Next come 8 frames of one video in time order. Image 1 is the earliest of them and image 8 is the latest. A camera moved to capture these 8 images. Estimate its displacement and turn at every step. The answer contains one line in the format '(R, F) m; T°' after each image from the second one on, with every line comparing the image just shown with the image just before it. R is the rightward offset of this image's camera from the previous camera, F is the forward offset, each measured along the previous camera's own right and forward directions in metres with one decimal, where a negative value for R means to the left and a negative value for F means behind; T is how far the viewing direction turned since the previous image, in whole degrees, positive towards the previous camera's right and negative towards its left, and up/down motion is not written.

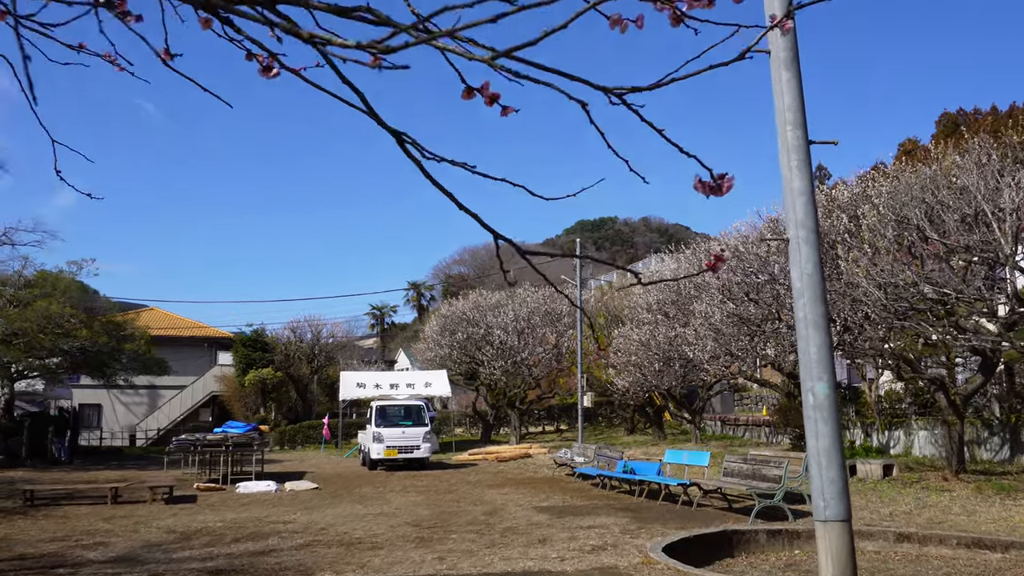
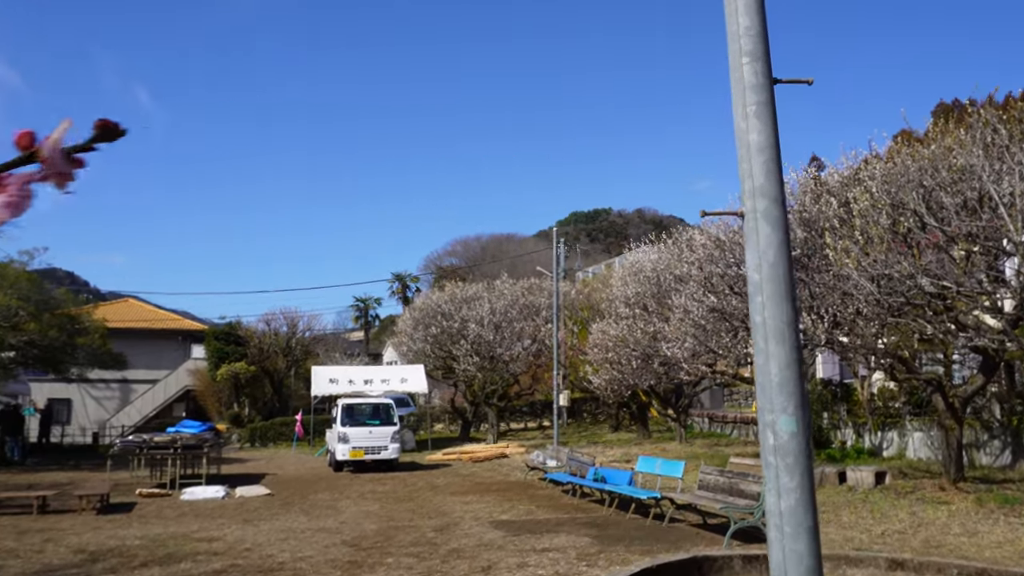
(+0.6, +1.3) m; 0°
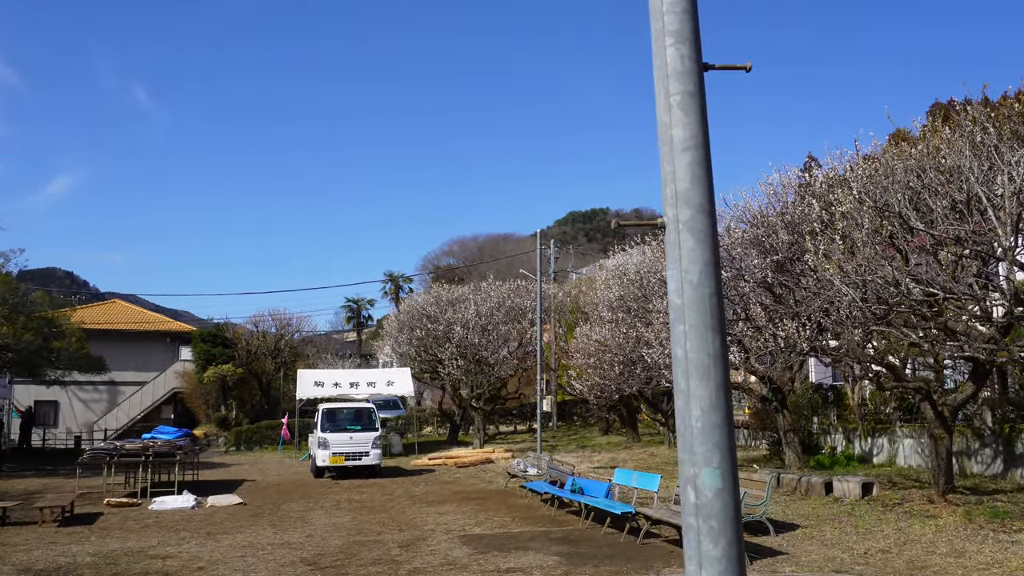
(+0.4, +0.5) m; 0°
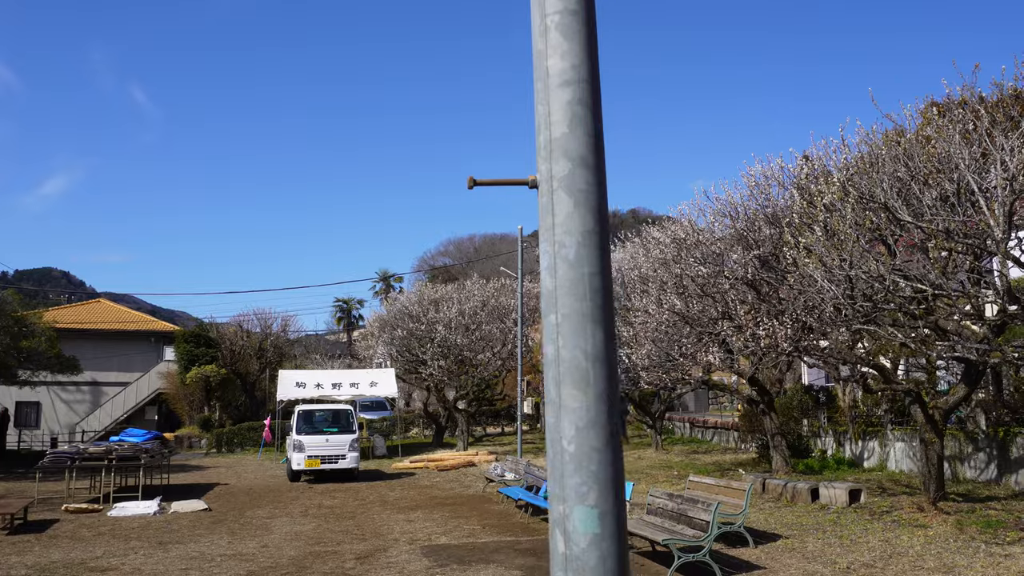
(+0.4, +0.7) m; 0°
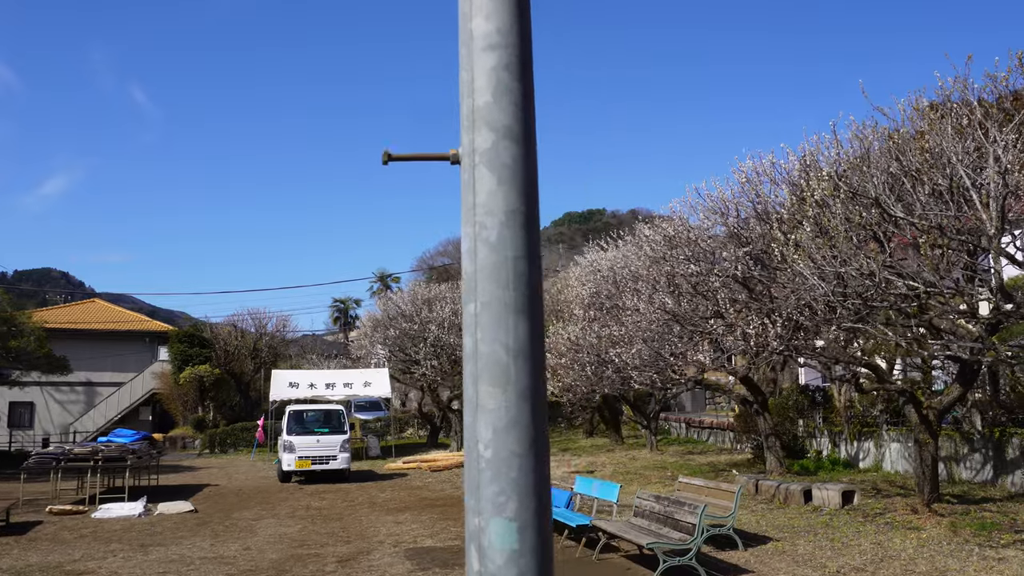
(+0.2, +0.2) m; 0°
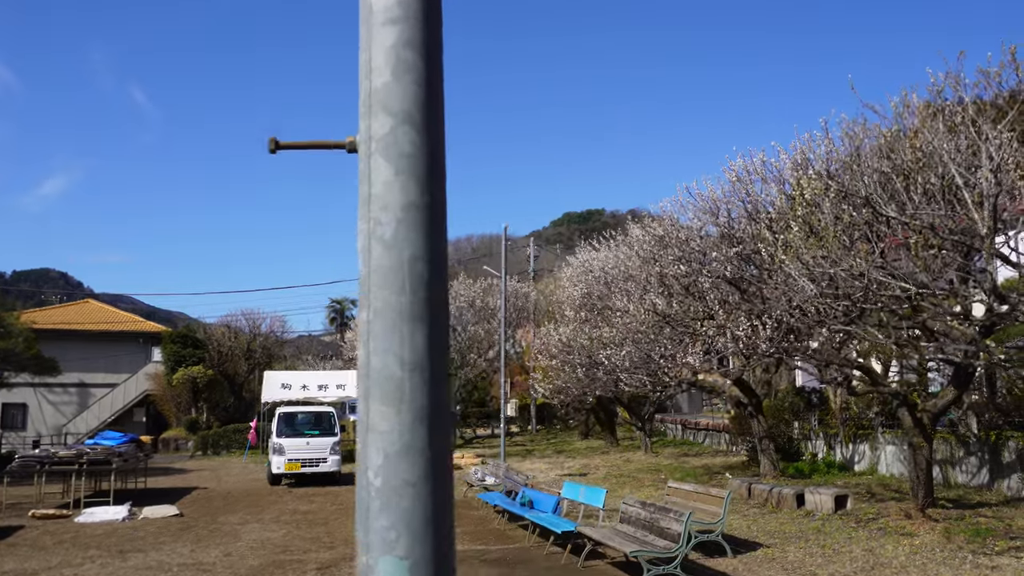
(+0.2, +0.2) m; 0°
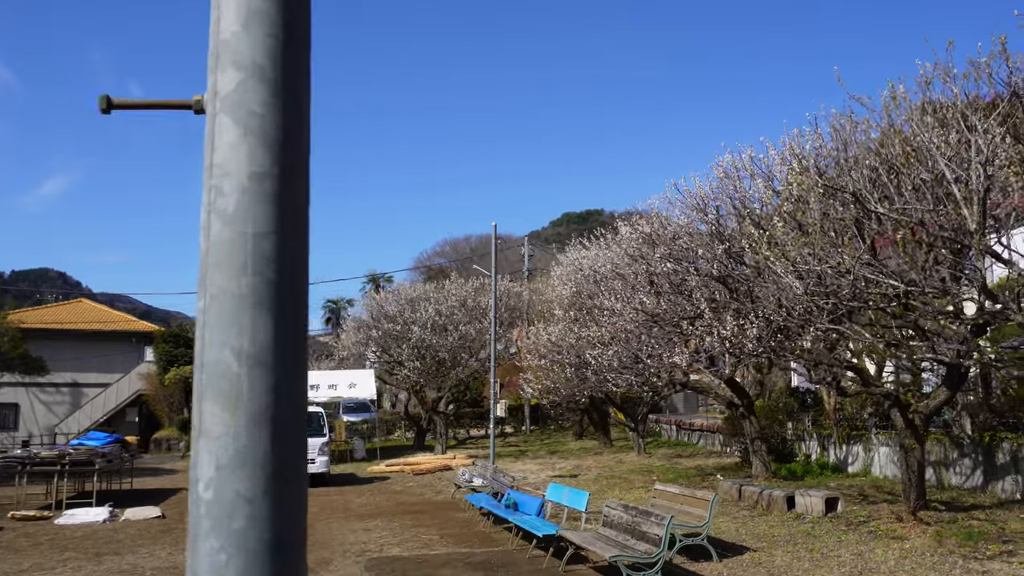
(+0.2, +0.2) m; 0°
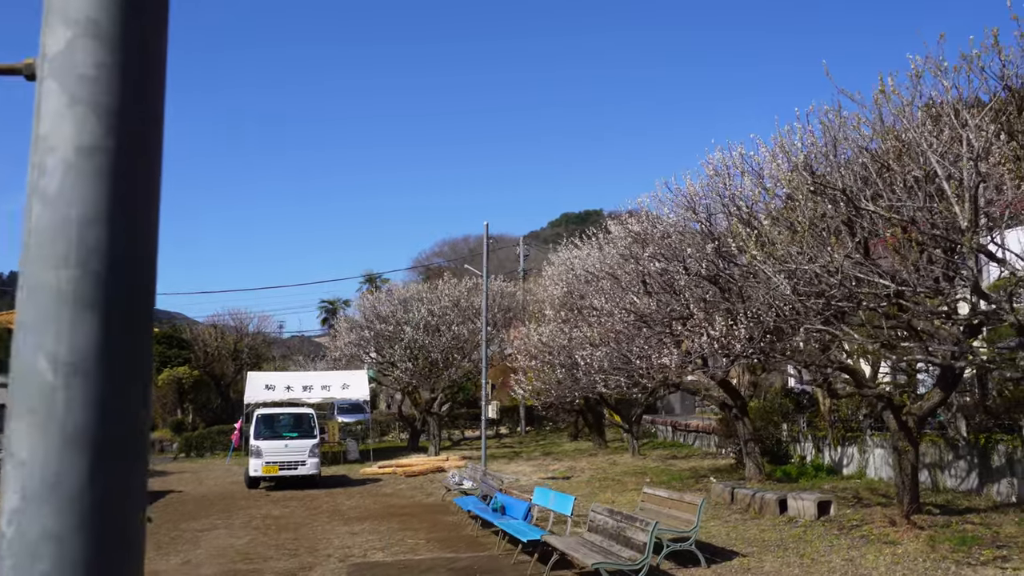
(+0.2, +0.2) m; 0°
